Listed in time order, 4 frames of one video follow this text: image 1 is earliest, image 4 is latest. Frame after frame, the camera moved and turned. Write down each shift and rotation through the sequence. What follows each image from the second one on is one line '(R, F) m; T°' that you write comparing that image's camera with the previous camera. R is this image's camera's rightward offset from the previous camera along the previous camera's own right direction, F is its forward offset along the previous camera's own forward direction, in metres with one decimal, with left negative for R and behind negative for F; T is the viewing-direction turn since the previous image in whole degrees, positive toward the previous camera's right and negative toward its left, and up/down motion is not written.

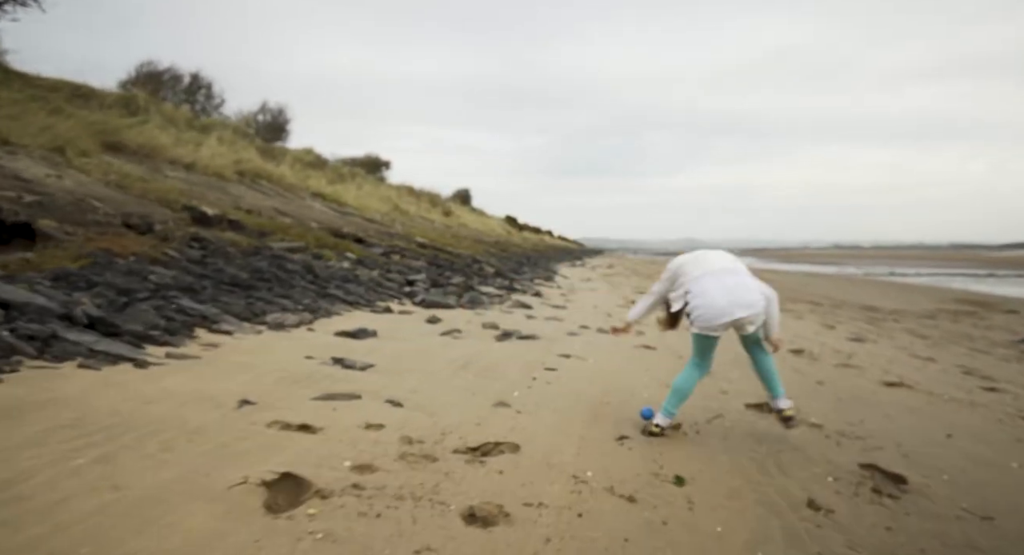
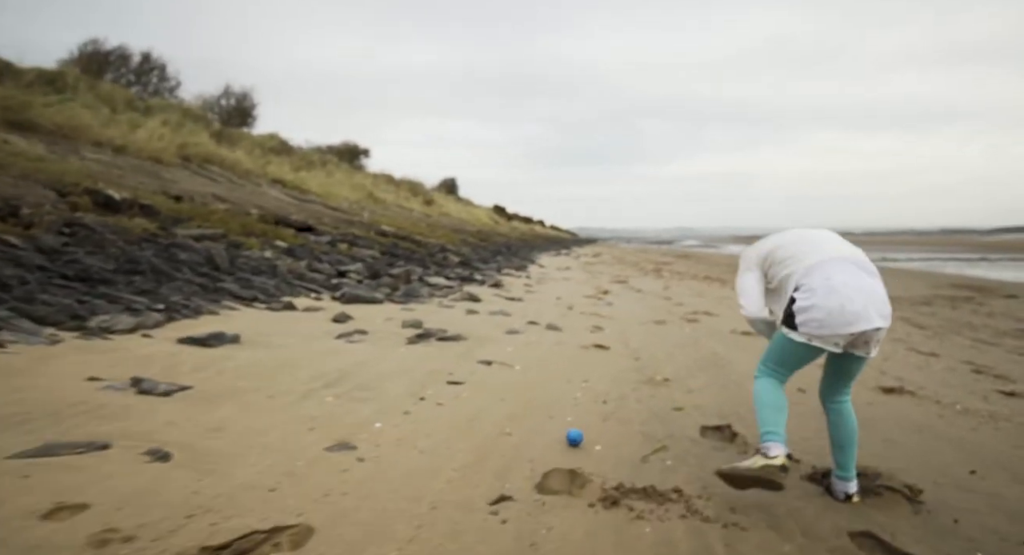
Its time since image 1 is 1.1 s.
(+0.7, +1.2) m; +1°
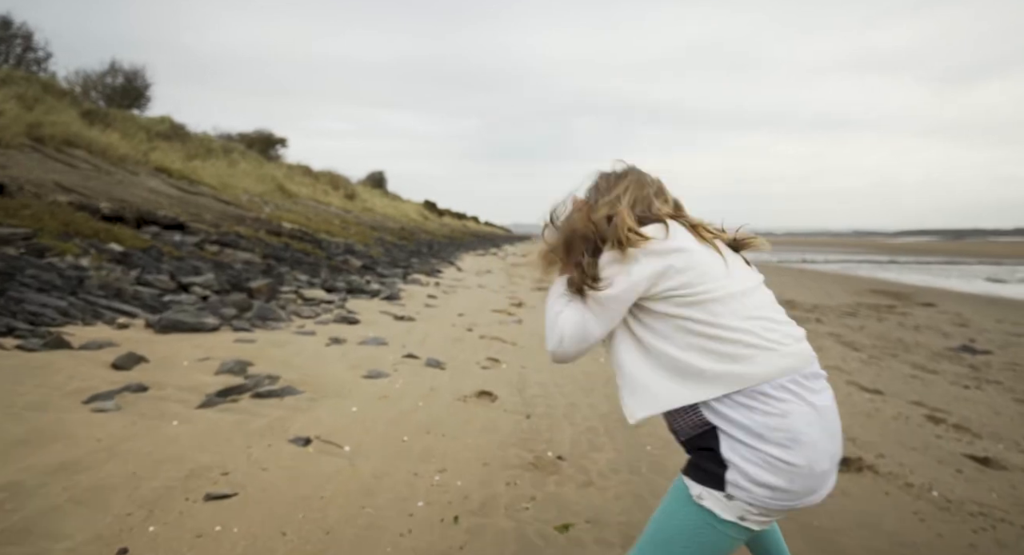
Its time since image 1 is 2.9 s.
(+0.6, +1.4) m; +6°
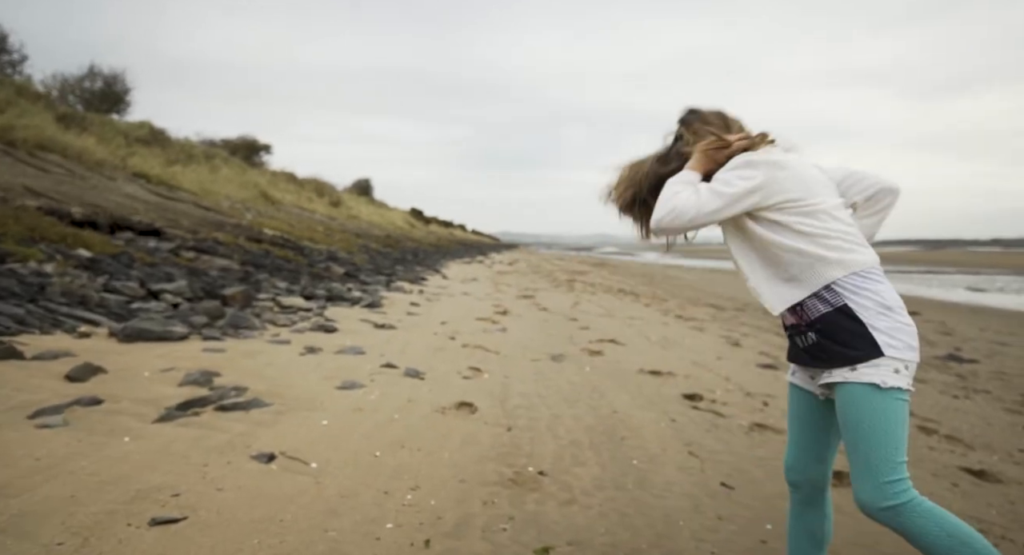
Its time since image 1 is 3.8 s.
(0.0, +0.2) m; +1°
